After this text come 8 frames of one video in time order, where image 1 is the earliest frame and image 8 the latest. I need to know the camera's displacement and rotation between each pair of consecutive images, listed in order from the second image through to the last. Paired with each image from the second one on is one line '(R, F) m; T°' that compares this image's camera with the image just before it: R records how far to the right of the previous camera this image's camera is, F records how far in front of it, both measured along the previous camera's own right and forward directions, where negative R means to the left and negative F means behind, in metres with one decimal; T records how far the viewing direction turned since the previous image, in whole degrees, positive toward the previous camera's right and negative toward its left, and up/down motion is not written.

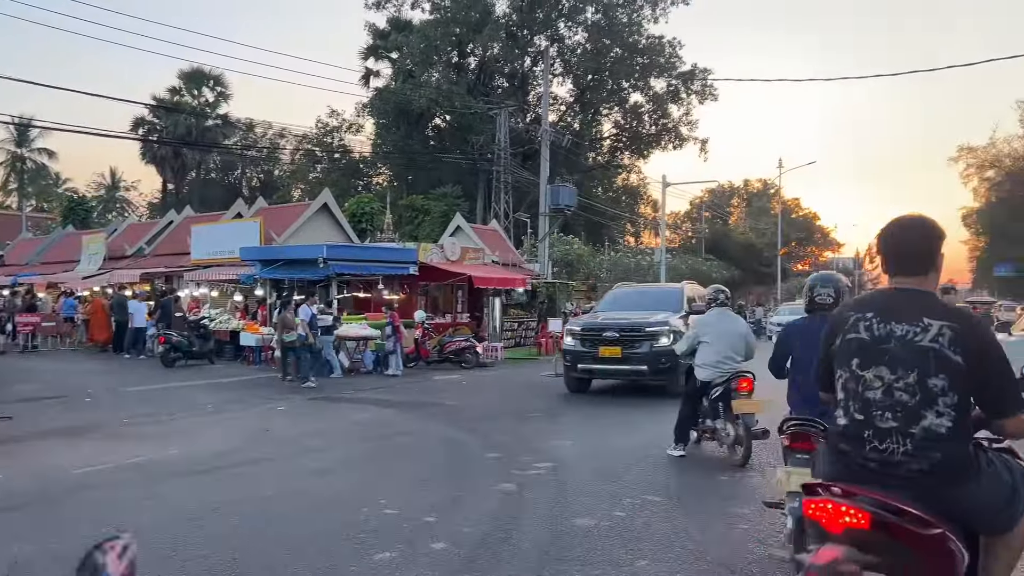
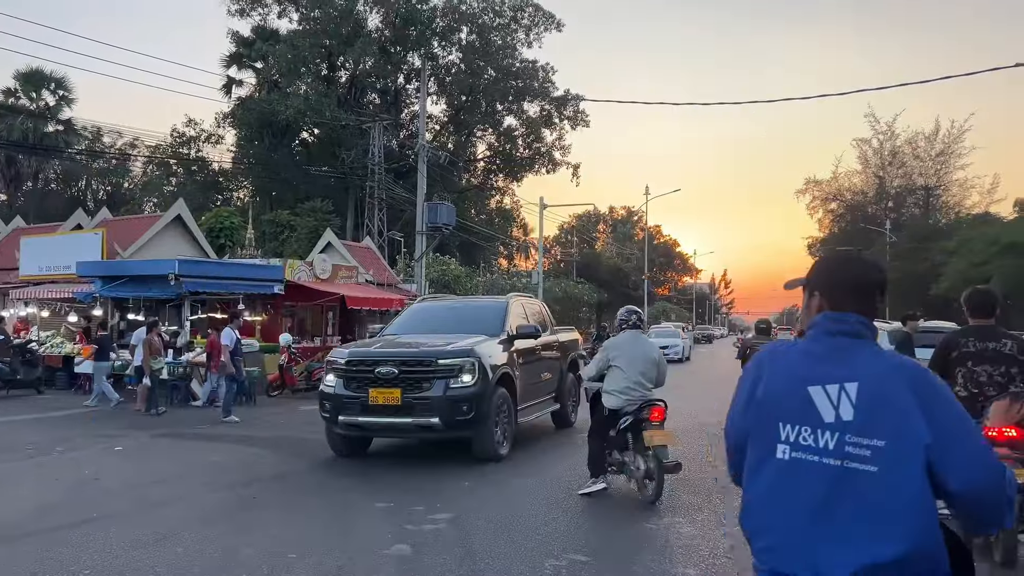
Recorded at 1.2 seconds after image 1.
(-0.2, +1.1) m; +9°
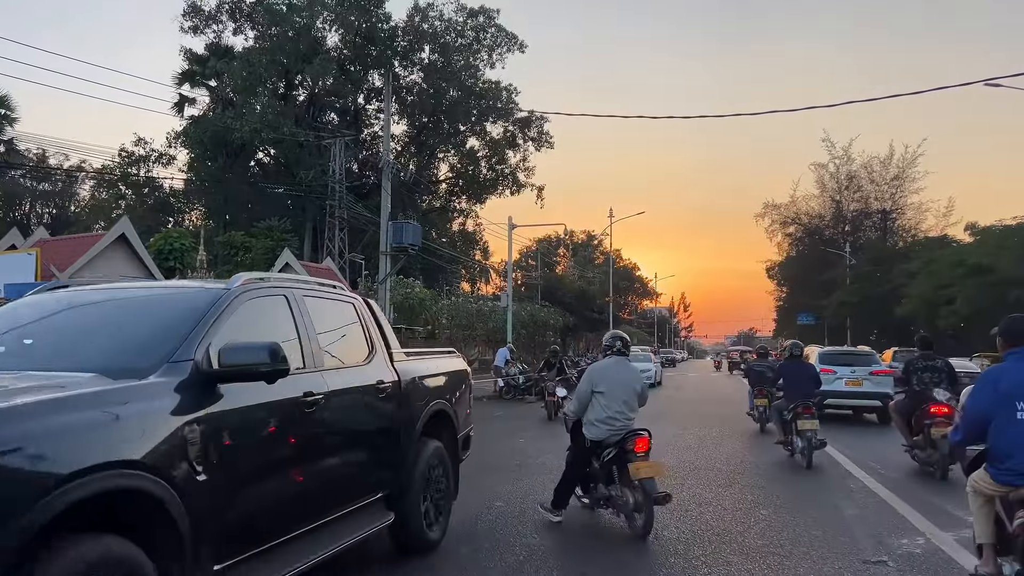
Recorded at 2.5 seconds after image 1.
(-0.4, +1.3) m; +3°
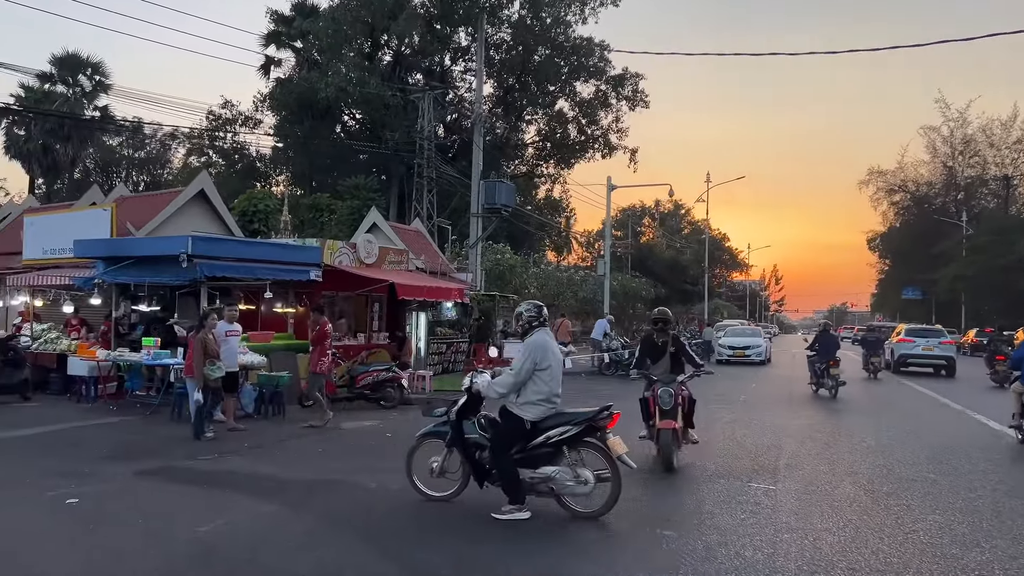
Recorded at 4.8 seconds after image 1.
(-0.7, +2.1) m; -6°
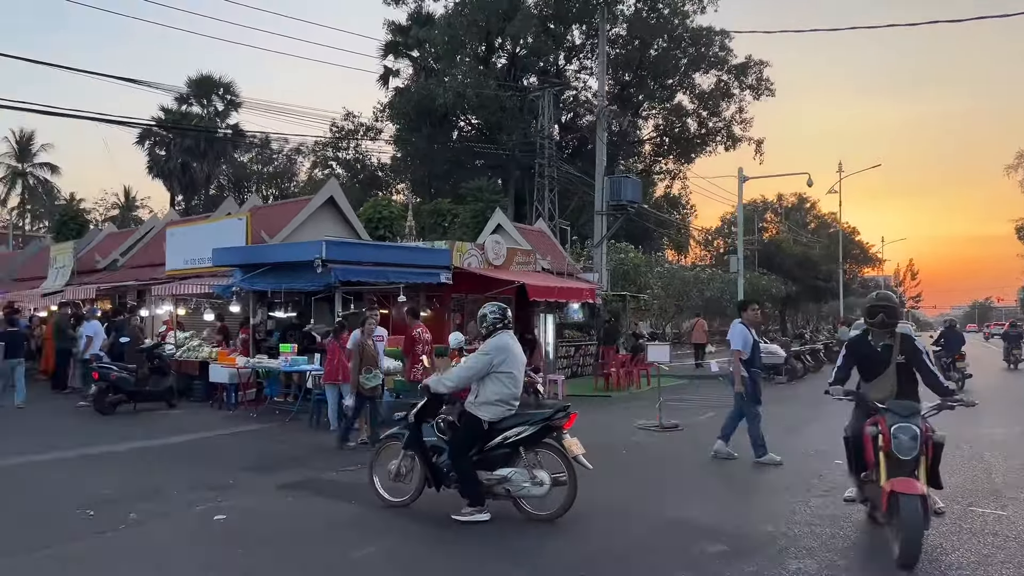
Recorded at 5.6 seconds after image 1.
(-0.4, +0.7) m; -8°
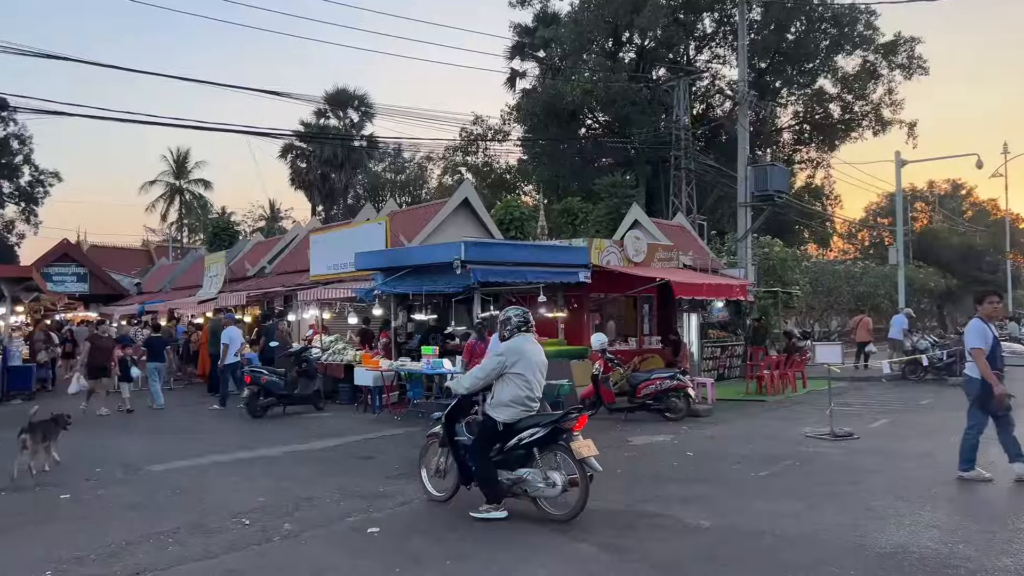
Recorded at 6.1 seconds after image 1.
(-0.3, +0.5) m; -9°
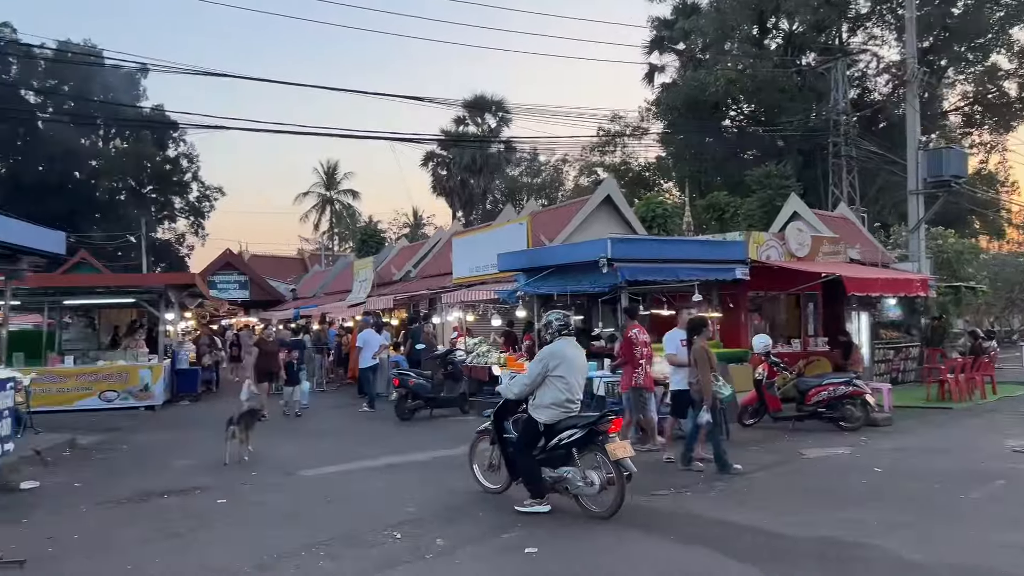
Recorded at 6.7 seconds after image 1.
(-0.2, +0.5) m; -10°
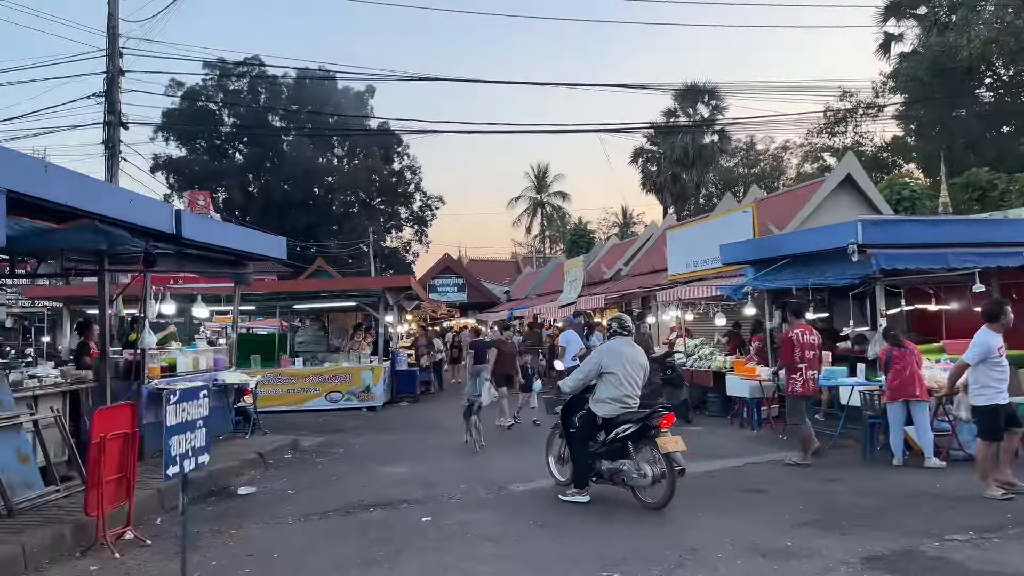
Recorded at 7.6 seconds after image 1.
(-0.1, +1.0) m; -15°
